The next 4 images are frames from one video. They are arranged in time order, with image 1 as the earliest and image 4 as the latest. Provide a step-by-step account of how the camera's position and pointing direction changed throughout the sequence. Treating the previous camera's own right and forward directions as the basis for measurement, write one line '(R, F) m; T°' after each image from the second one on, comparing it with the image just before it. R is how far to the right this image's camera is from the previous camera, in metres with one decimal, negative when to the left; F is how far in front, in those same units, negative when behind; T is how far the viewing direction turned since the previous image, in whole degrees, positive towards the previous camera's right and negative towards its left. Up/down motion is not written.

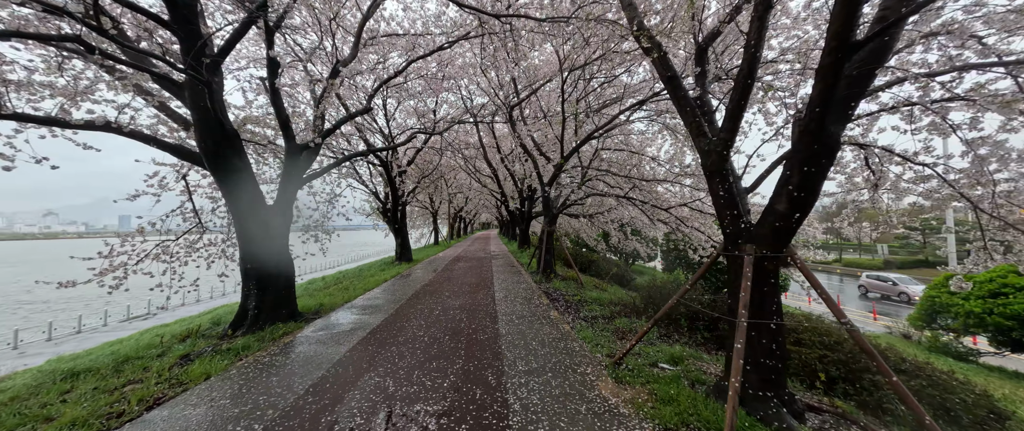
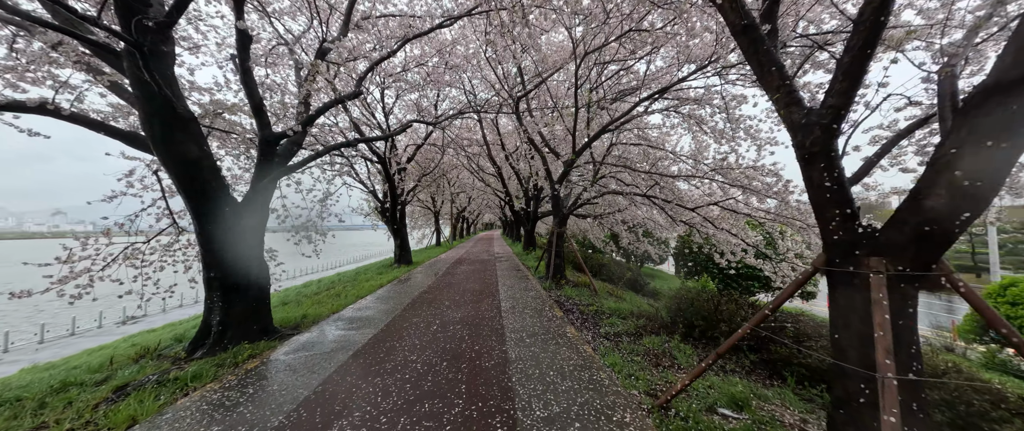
(-0.1, +0.7) m; -1°
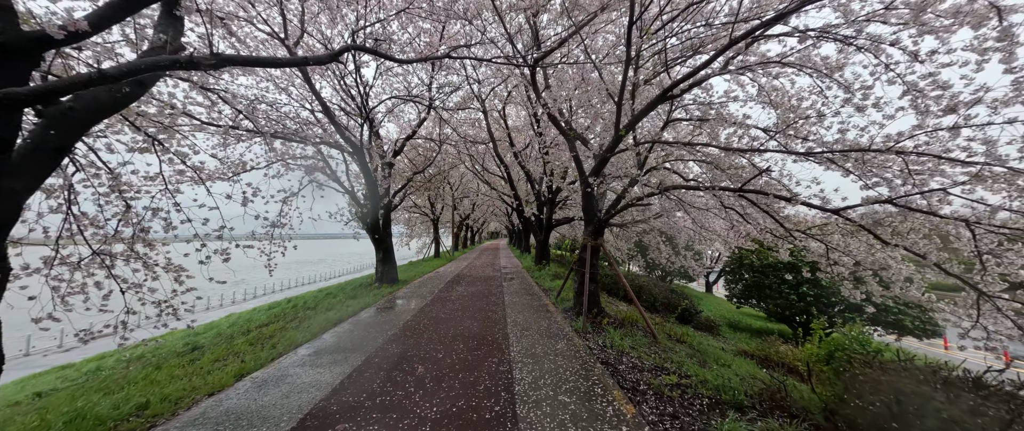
(-0.2, +2.5) m; -1°
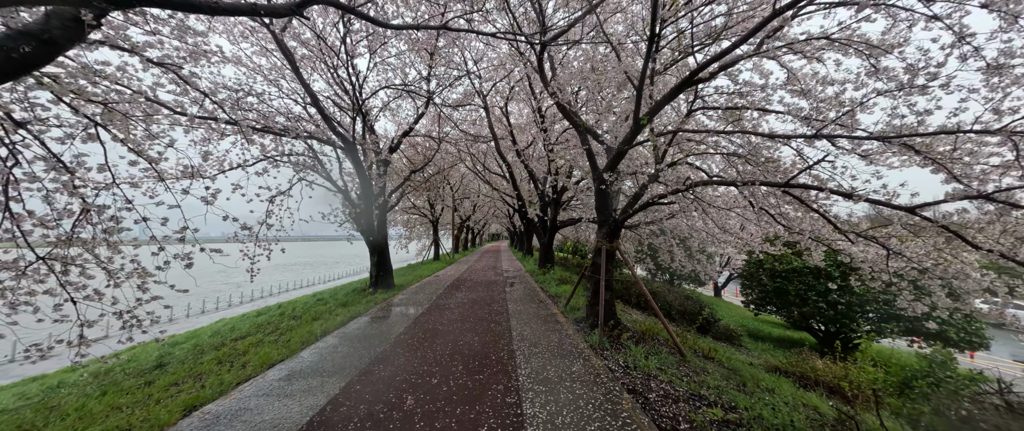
(-0.1, +0.6) m; 0°
